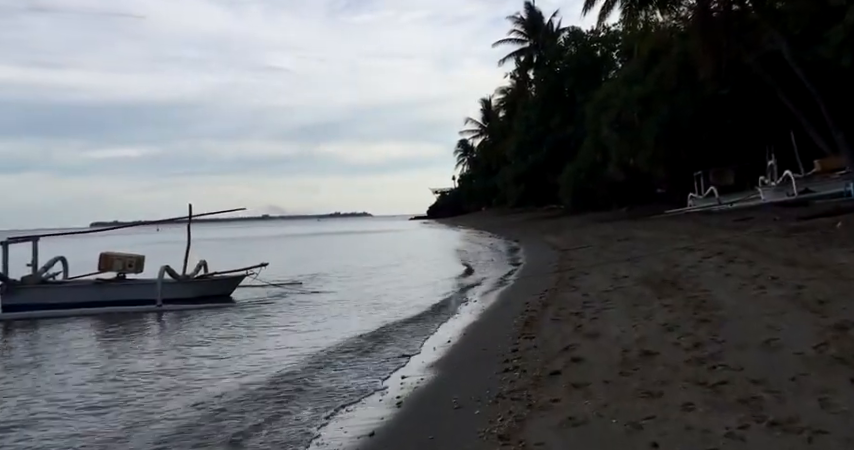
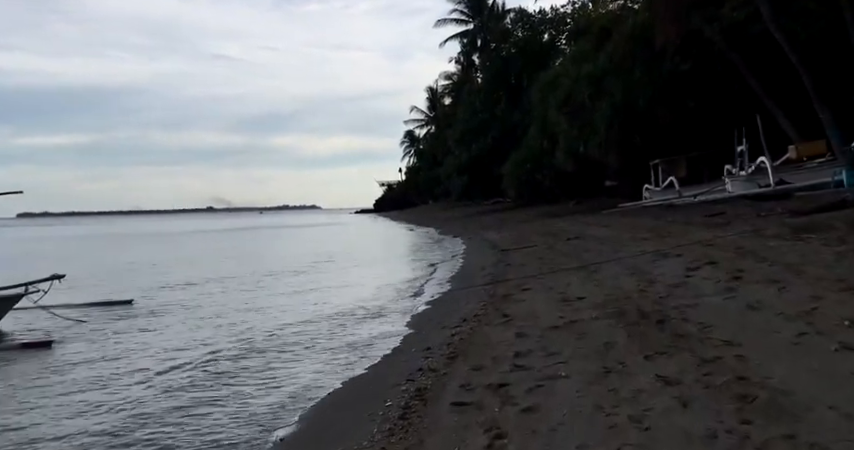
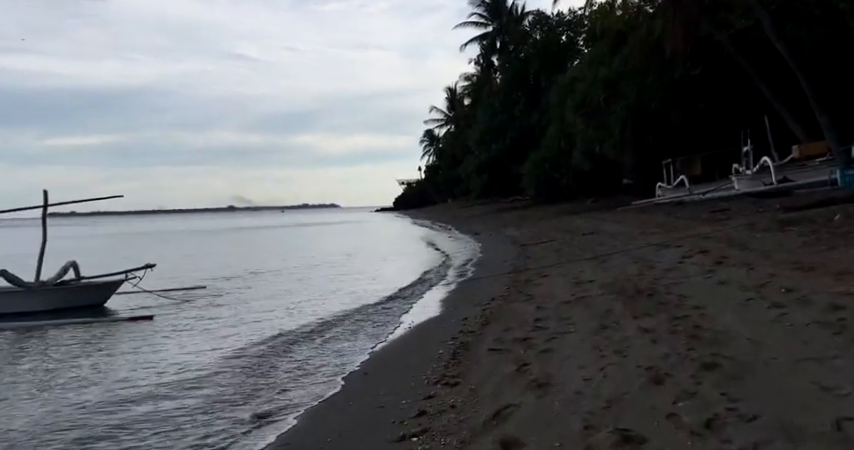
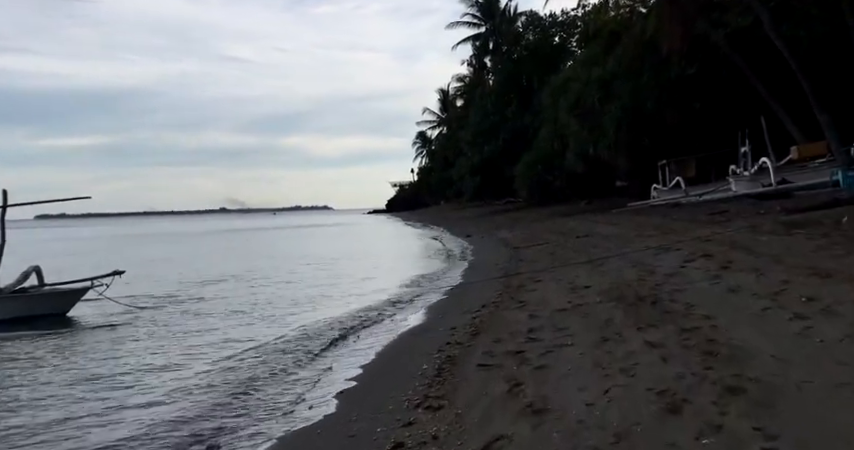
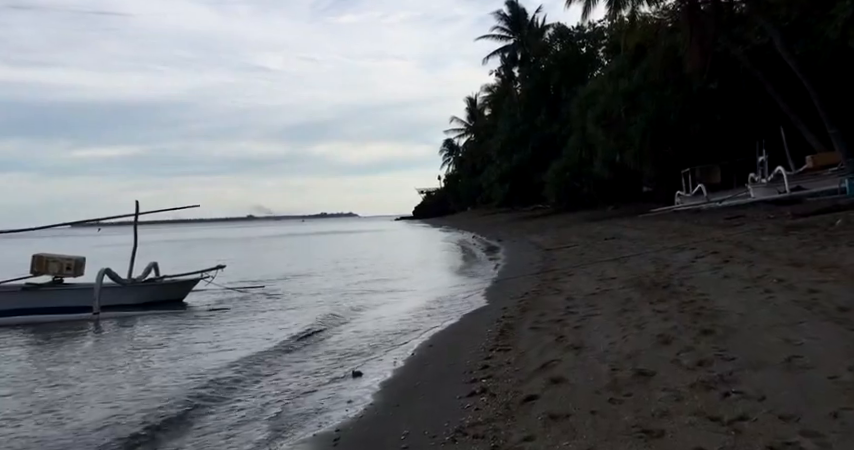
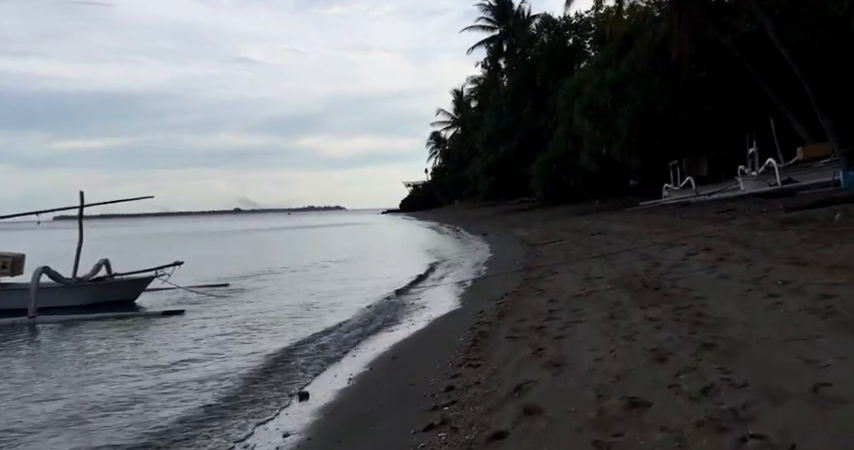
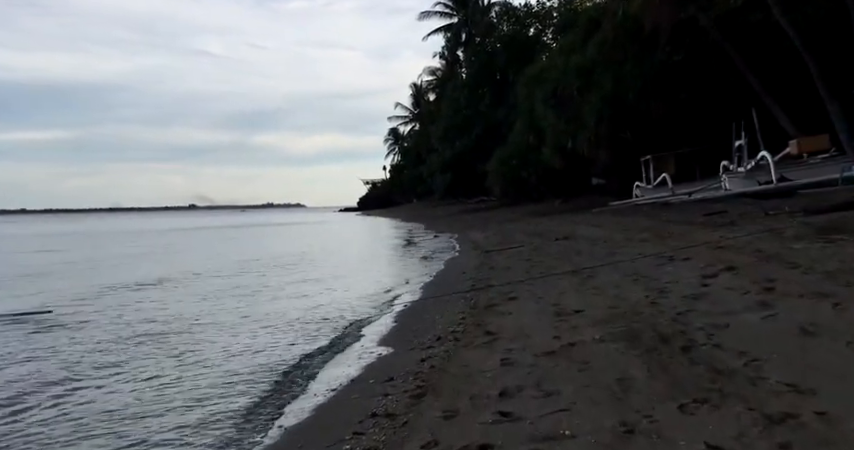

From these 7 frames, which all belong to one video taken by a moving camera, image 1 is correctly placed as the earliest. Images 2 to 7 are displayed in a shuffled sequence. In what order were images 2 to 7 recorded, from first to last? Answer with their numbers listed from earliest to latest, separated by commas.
5, 6, 3, 4, 2, 7
